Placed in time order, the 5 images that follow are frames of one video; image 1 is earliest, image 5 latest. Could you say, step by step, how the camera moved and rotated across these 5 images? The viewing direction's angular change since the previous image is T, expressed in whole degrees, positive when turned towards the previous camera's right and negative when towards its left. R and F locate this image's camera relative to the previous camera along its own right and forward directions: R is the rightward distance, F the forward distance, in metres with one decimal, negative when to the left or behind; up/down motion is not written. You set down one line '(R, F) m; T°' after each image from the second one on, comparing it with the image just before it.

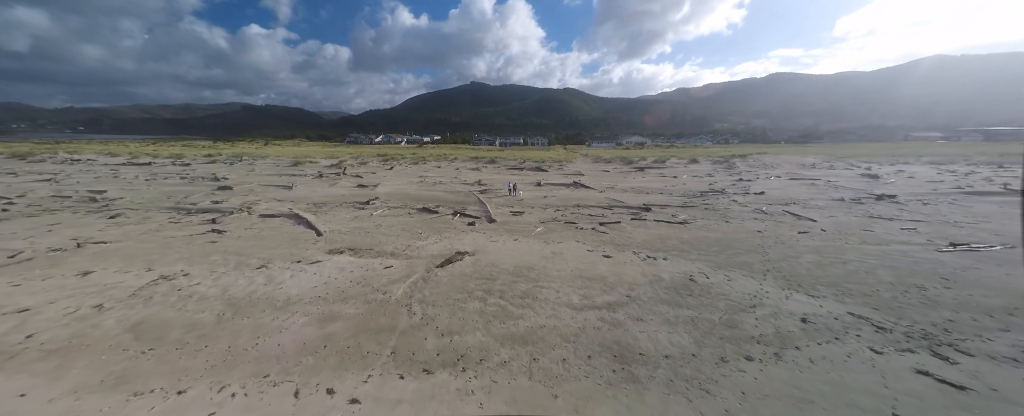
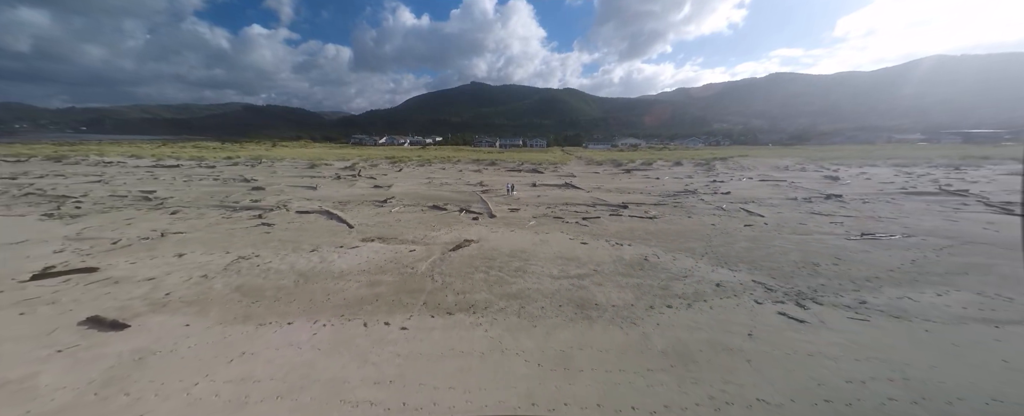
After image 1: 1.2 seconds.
(+0.1, -1.6) m; 0°
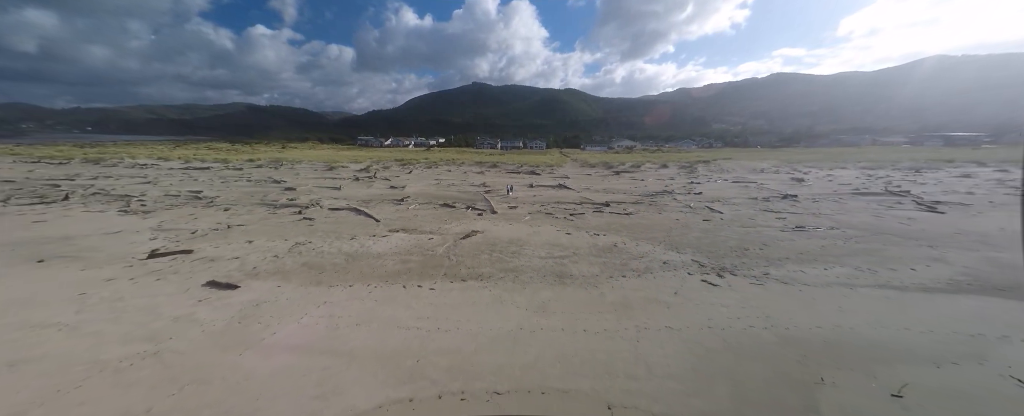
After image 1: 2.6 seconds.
(+0.1, -1.9) m; 0°
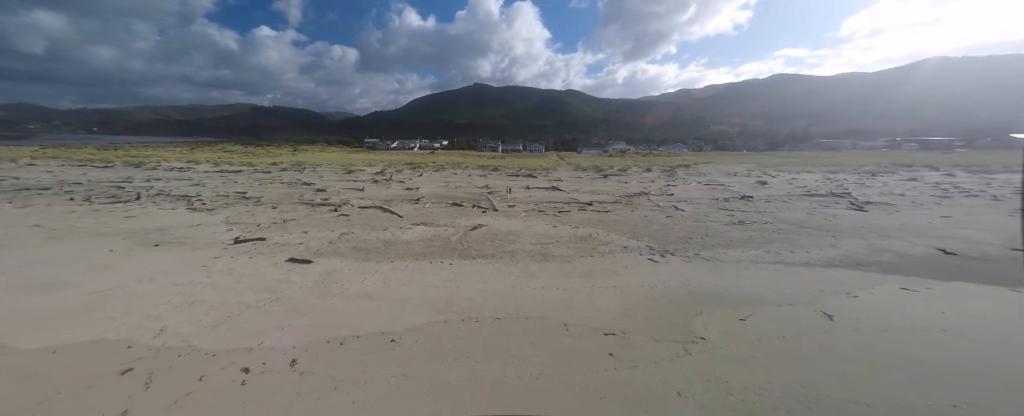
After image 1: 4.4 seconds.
(+0.1, -2.5) m; 0°
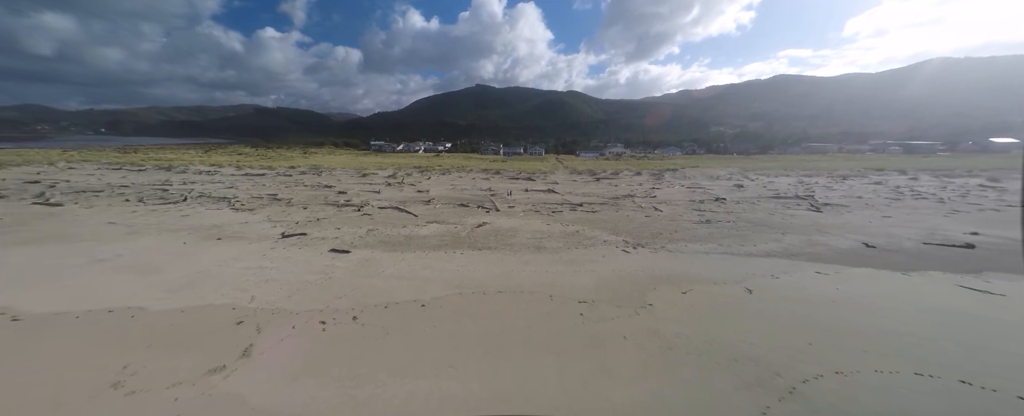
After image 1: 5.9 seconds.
(+0.1, -2.1) m; 0°
